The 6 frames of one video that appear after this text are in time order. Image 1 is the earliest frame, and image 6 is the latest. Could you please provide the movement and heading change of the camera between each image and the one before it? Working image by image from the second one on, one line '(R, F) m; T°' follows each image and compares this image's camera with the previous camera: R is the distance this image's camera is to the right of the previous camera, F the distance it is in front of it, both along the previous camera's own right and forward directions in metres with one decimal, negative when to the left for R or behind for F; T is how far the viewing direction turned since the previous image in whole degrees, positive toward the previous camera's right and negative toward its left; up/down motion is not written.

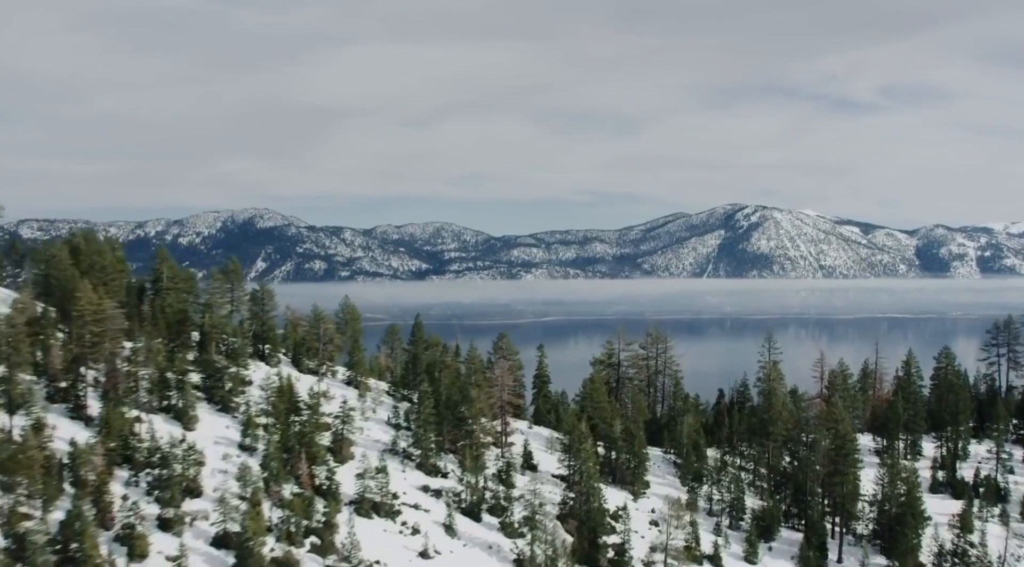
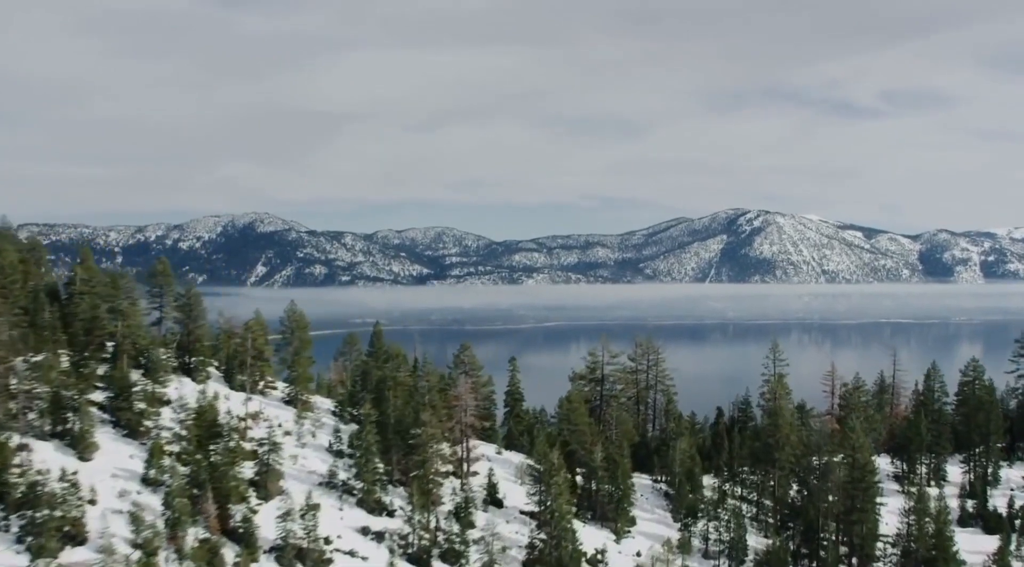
(+2.4, +6.9) m; 0°
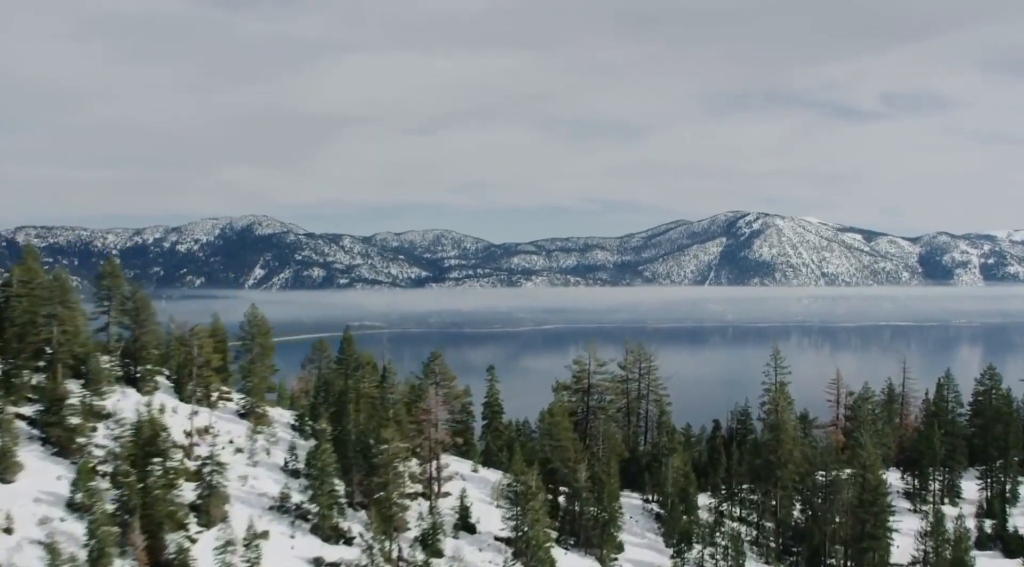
(+1.4, +3.9) m; 0°
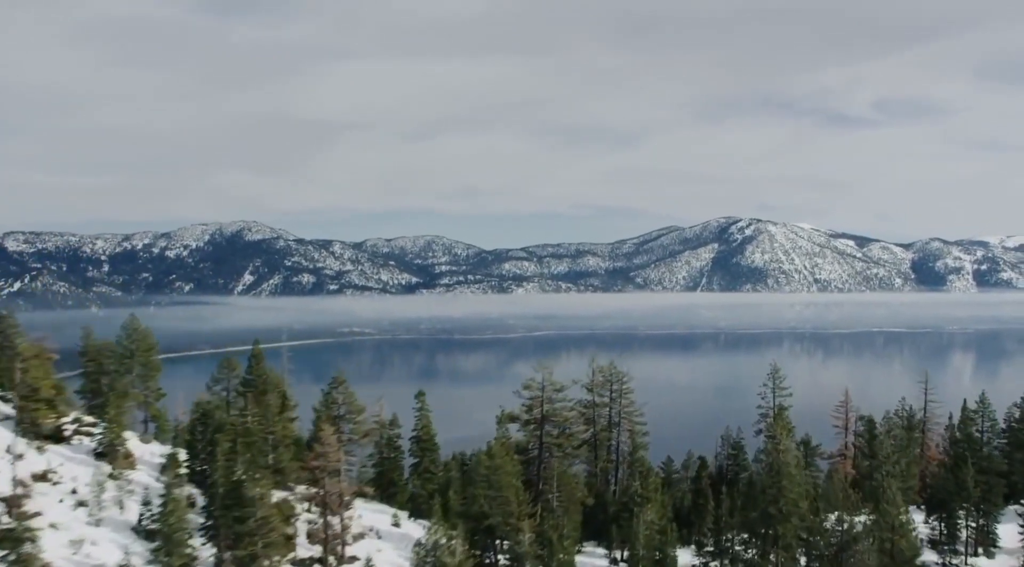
(+3.0, +8.6) m; +1°
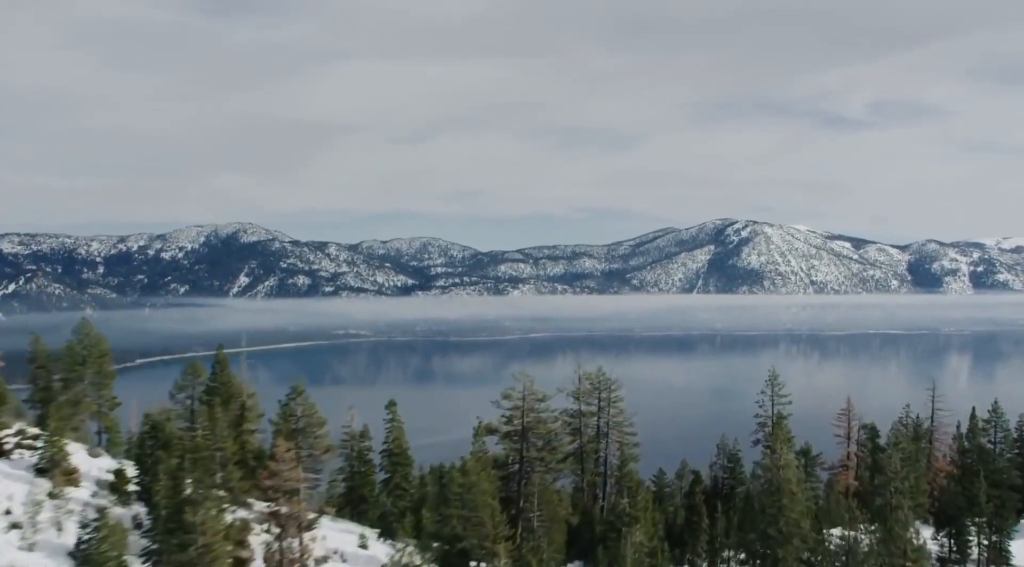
(+0.9, +2.6) m; 0°
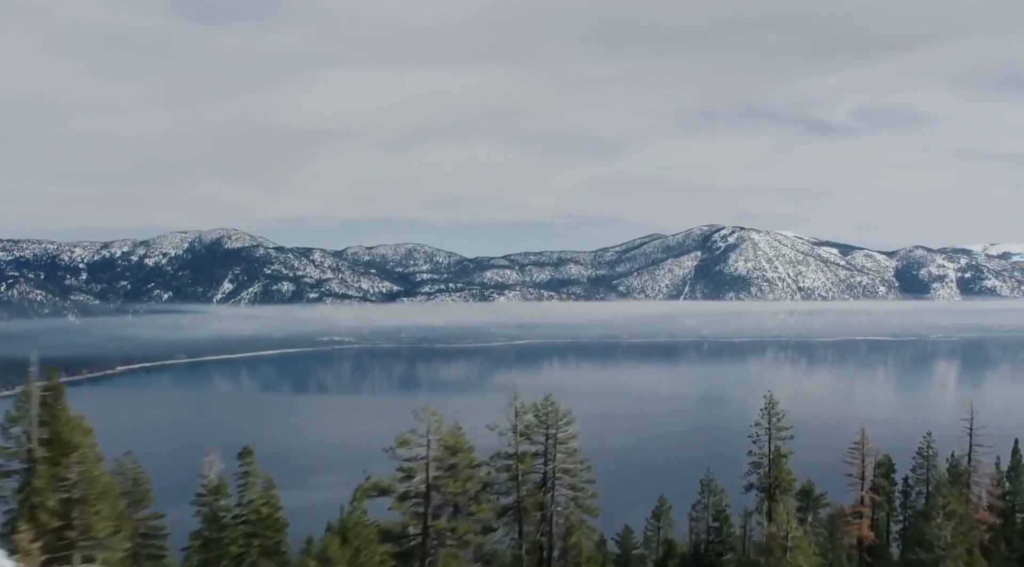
(+3.1, +9.2) m; +1°
